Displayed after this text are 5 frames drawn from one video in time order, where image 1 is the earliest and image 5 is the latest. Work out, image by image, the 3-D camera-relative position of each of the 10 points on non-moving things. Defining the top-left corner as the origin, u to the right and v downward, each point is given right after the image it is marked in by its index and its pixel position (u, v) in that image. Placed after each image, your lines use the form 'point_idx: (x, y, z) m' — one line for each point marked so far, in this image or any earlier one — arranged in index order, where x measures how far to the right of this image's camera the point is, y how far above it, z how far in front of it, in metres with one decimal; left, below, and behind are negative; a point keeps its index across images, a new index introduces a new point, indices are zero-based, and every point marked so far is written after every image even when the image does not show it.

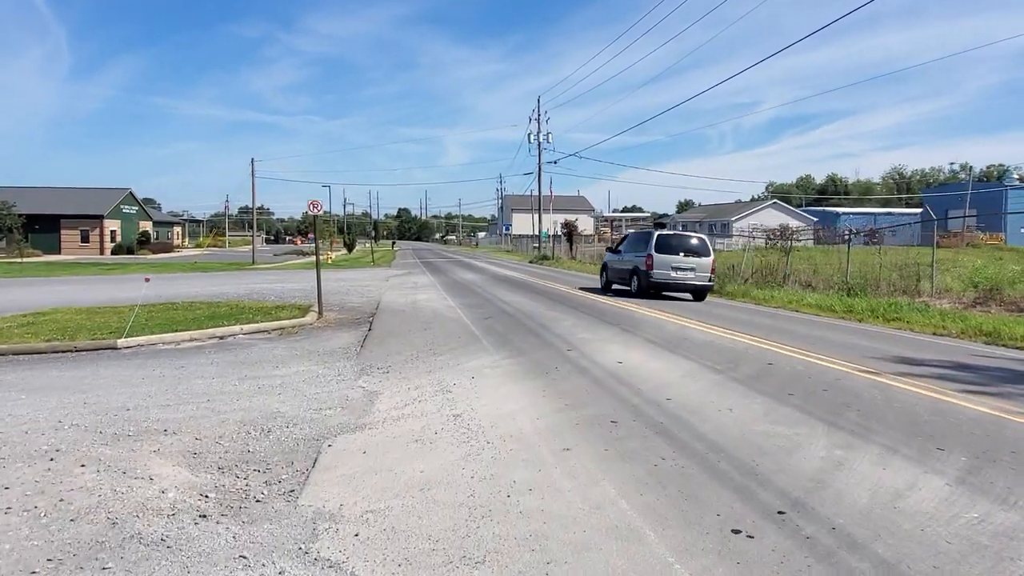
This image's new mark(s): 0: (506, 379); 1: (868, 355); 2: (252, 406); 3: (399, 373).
0: (-0.1, -1.1, +8.0) m
1: (+4.8, -0.9, +9.2) m
2: (-2.7, -1.2, +7.1) m
3: (-1.5, -1.1, +8.8) m
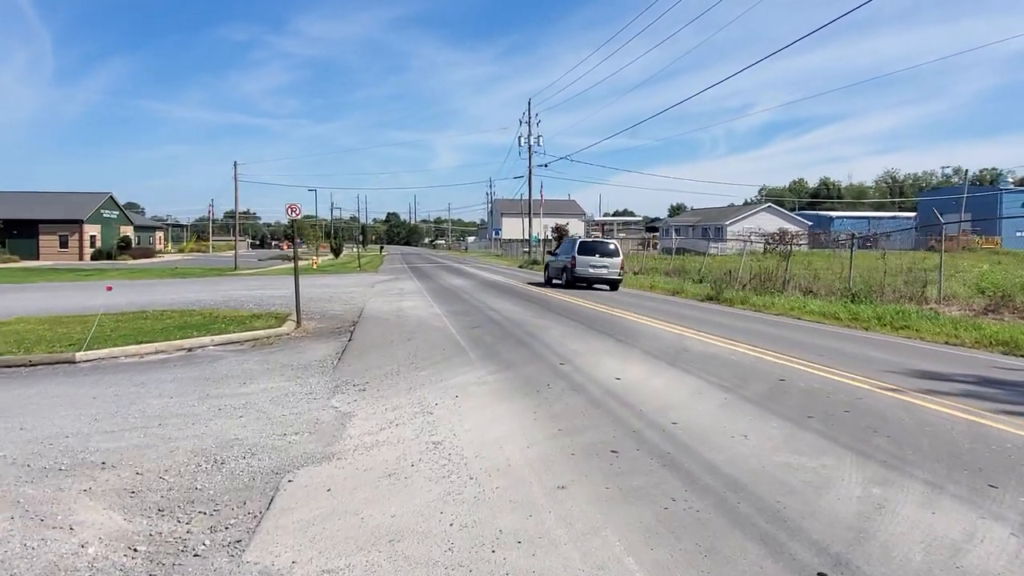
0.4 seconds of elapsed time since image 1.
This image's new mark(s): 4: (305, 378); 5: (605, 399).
0: (-0.2, -1.2, +7.3) m
1: (+4.7, -1.0, +8.6) m
2: (-2.8, -1.3, +6.3) m
3: (-1.6, -1.2, +8.1) m
4: (-2.8, -1.2, +9.2) m
5: (+1.0, -1.2, +7.2) m
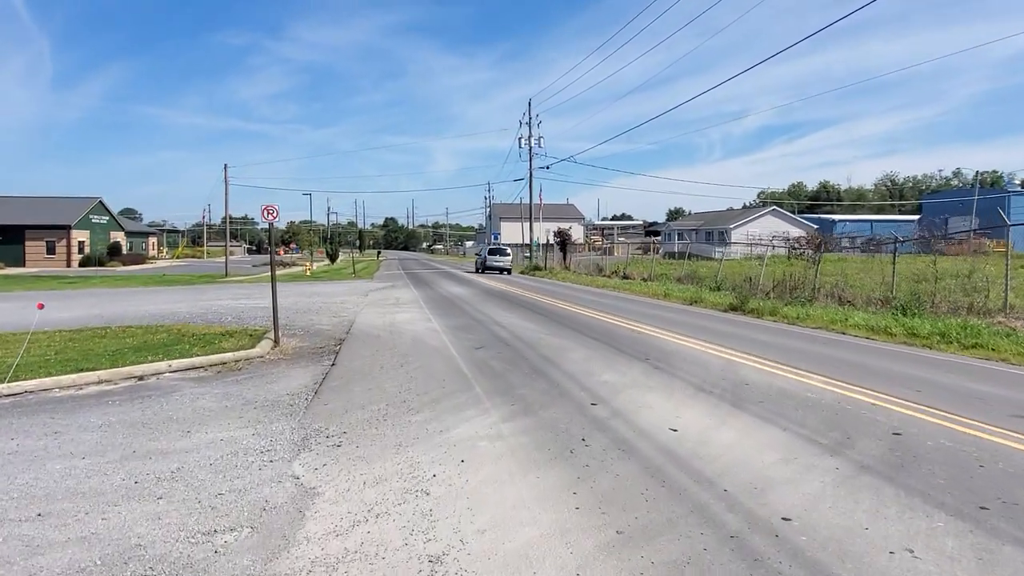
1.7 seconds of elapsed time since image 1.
0: (0.0, -1.4, +5.3) m
1: (+4.9, -1.2, +6.7) m
2: (-2.6, -1.5, +4.3) m
3: (-1.4, -1.4, +6.1) m
4: (-2.6, -1.5, +7.2) m
5: (+1.2, -1.4, +5.2) m
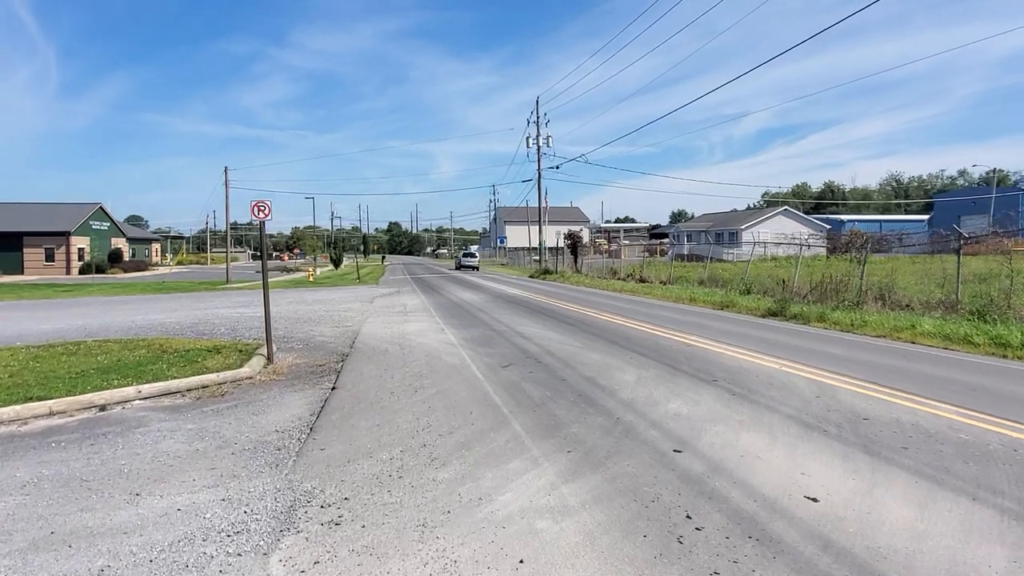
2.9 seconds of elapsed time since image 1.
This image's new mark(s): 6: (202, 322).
0: (+0.5, -1.4, +3.5) m
1: (+5.3, -1.3, +4.8) m
2: (-2.2, -1.6, +2.5) m
3: (-1.0, -1.5, +4.3) m
4: (-2.1, -1.6, +5.4) m
5: (+1.6, -1.4, +3.4) m
6: (-8.5, -0.9, +18.6) m
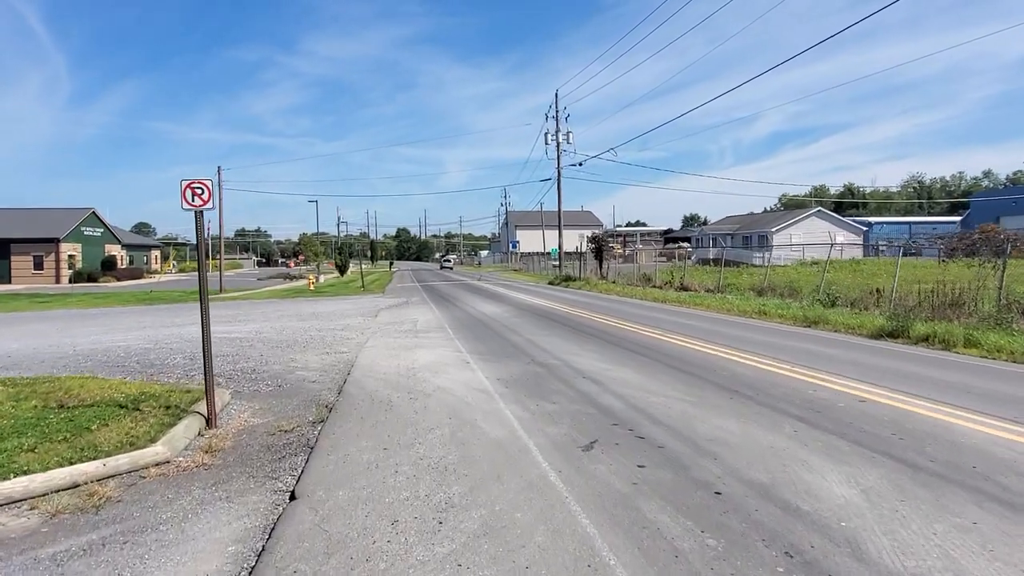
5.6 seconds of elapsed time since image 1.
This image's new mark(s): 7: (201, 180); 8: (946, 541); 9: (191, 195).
0: (+1.1, -1.6, -0.6) m
1: (+6.0, -1.4, +0.6) m
2: (-1.5, -1.8, -1.5) m
3: (-0.3, -1.7, +0.2) m
4: (-1.4, -1.8, +1.4) m
5: (+2.3, -1.6, -0.7) m
6: (-7.6, -1.3, +14.7) m
7: (-3.5, +1.2, +7.8) m
8: (+2.4, -1.4, +3.7) m
9: (-3.7, +1.0, +7.8) m
